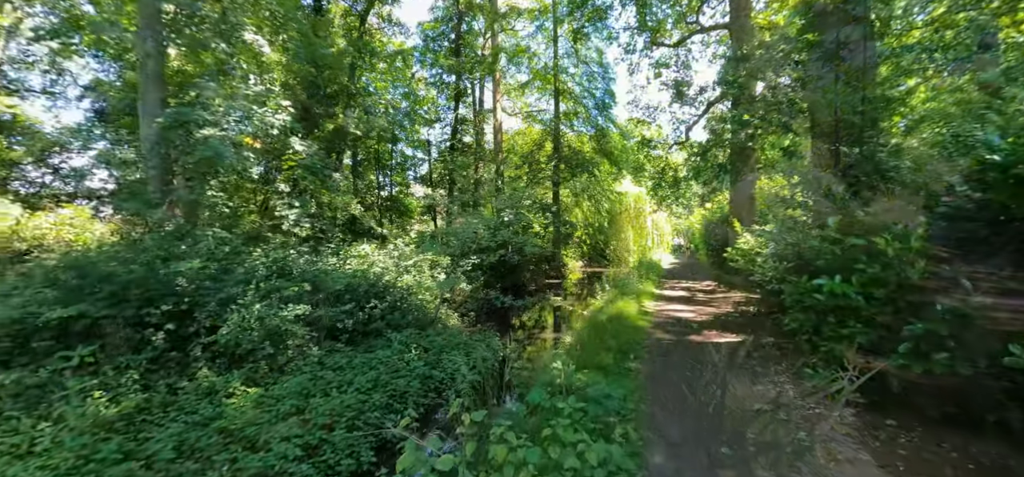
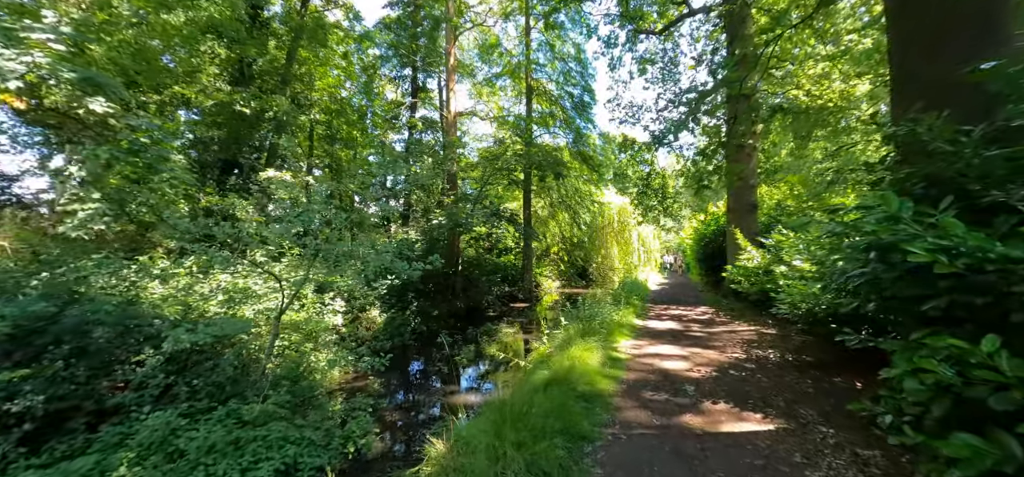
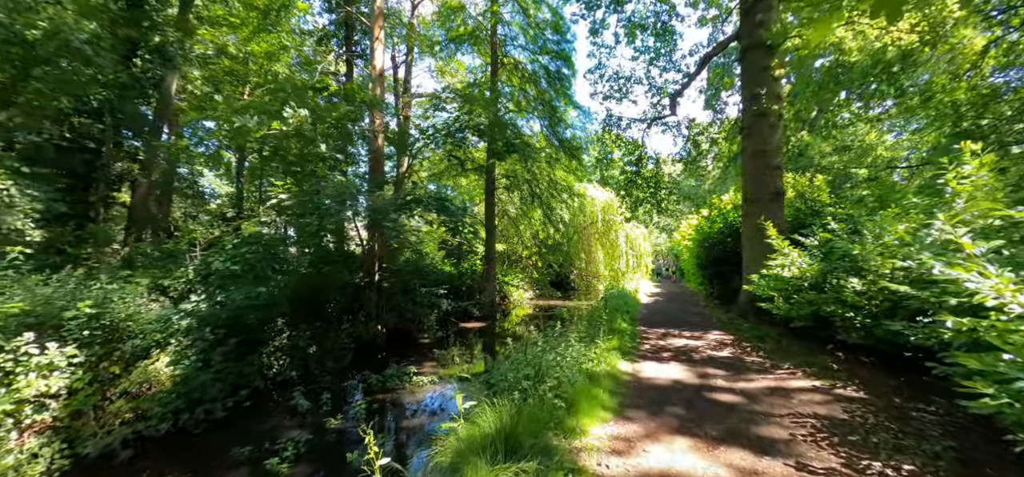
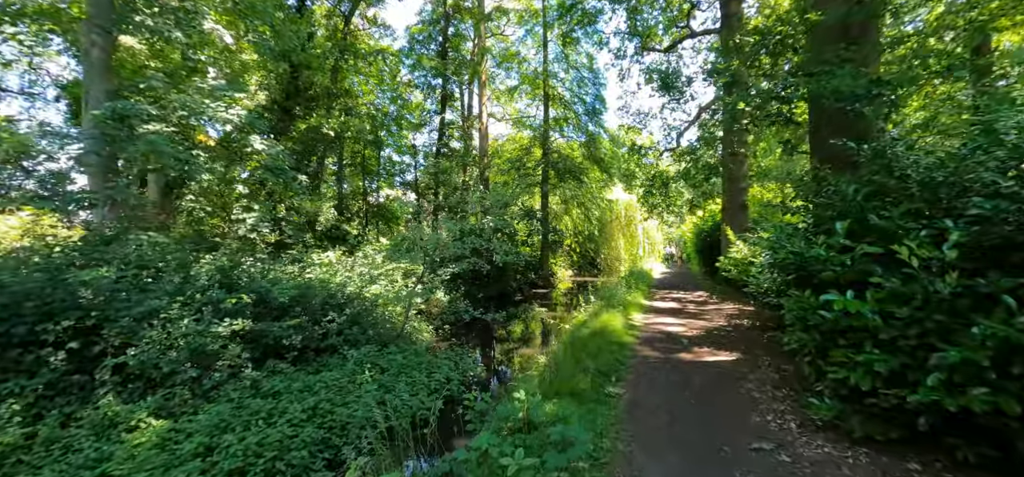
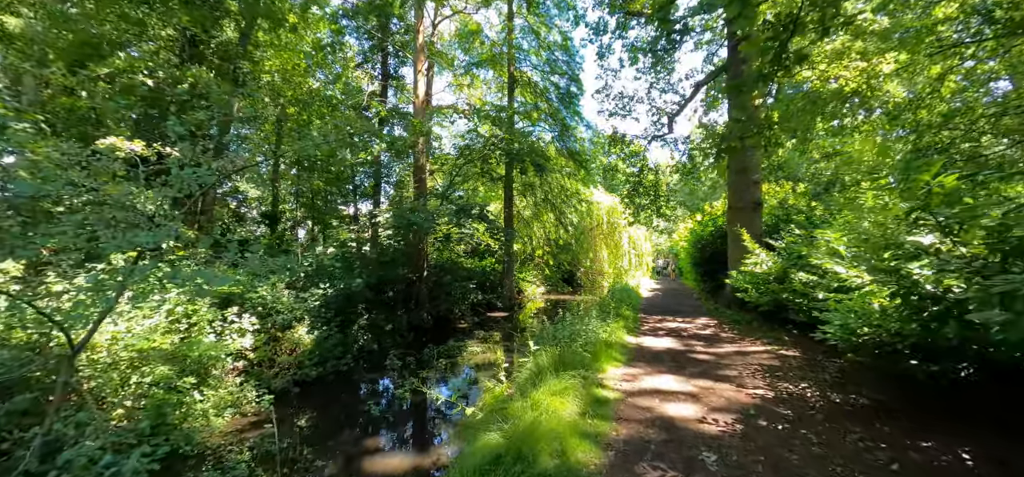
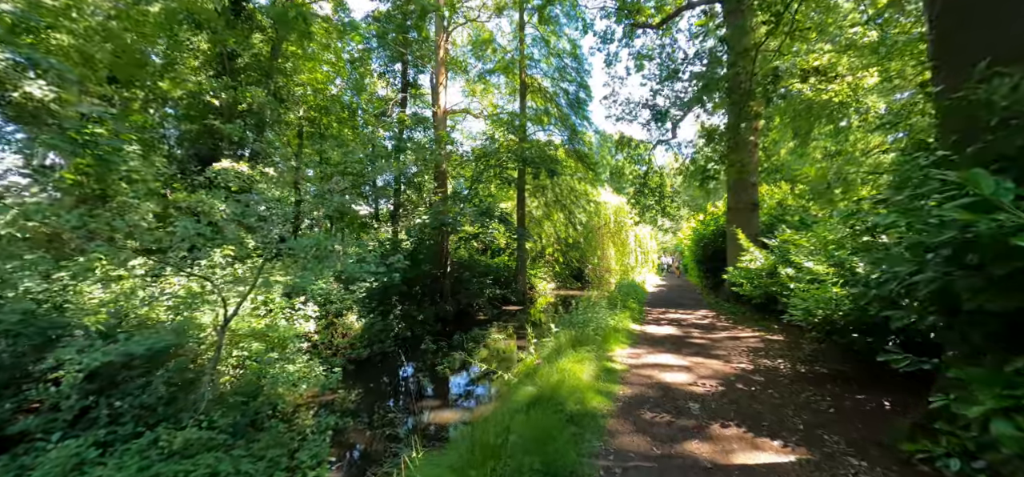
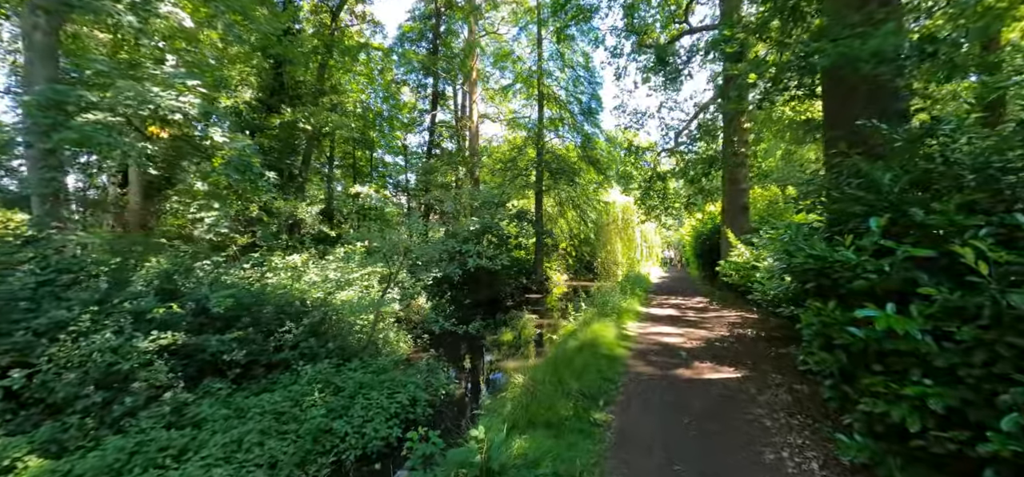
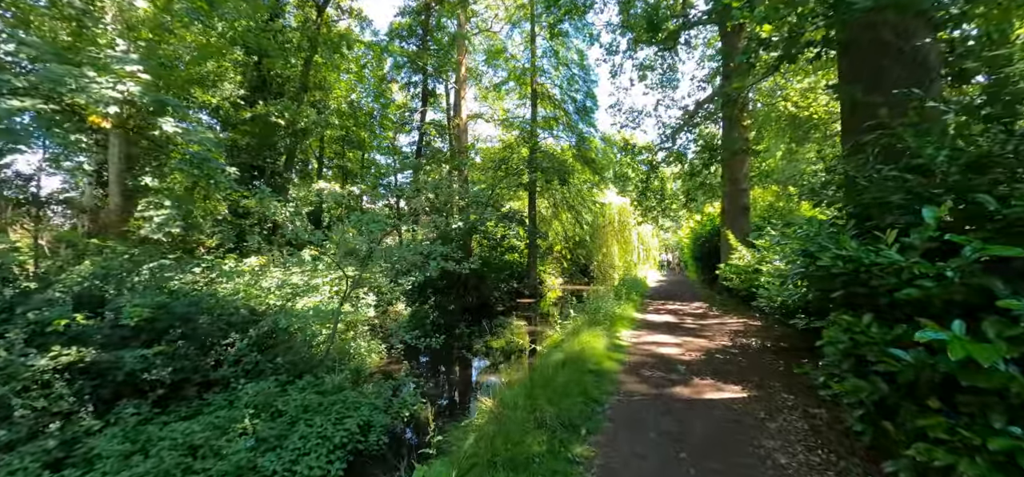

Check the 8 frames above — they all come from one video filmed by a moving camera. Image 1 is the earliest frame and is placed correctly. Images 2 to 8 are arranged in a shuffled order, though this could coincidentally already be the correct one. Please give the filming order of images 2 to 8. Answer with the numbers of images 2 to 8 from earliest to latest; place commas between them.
4, 7, 8, 2, 6, 5, 3
